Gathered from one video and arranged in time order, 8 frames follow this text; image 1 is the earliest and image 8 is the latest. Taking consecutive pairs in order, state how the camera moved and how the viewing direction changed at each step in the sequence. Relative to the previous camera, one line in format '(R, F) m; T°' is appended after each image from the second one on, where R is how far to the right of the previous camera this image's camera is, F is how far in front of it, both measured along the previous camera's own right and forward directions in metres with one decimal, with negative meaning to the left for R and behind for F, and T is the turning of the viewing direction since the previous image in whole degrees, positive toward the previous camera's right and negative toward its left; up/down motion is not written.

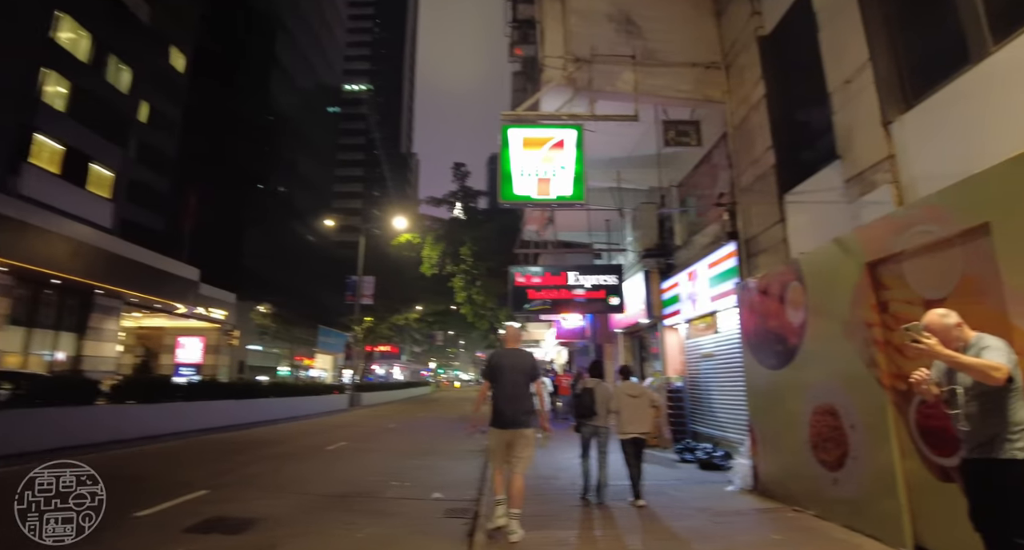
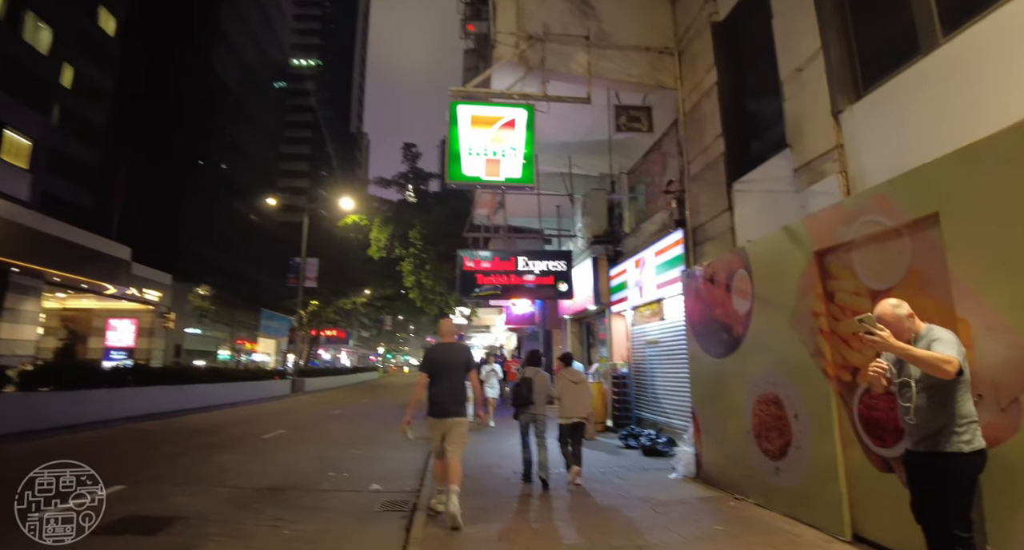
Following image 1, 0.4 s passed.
(+0.1, +0.4) m; +6°
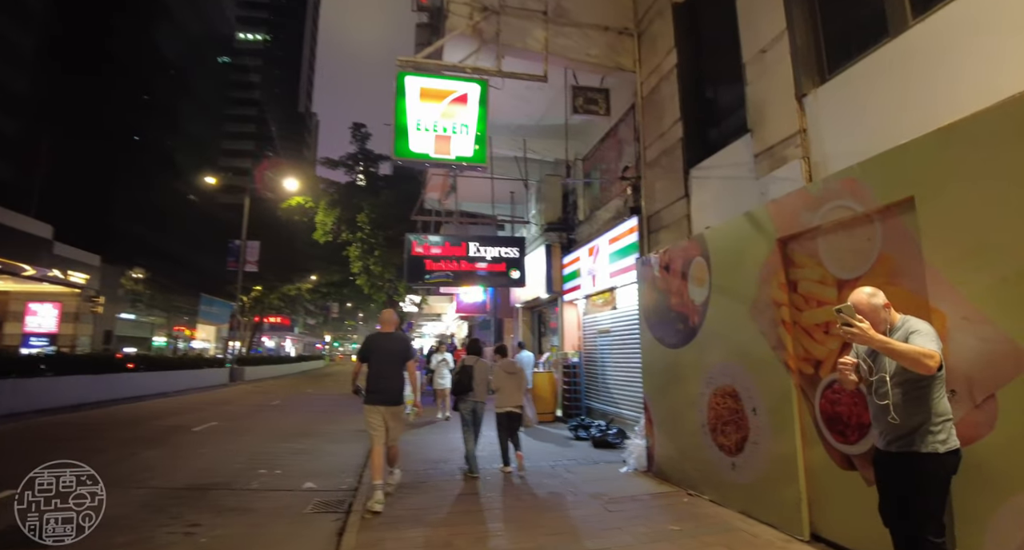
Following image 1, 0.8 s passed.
(+0.1, +0.5) m; +6°
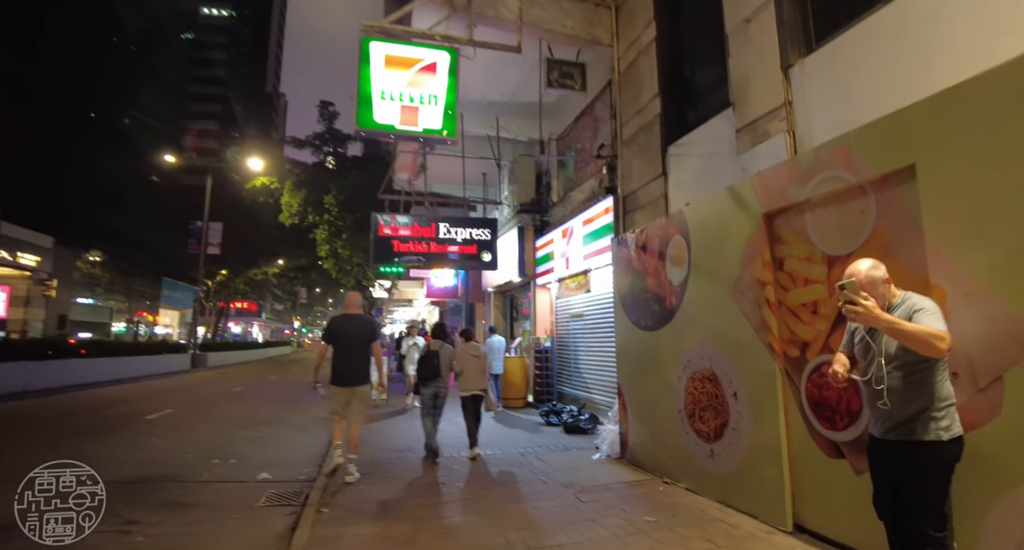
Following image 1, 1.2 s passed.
(0.0, +0.4) m; +3°
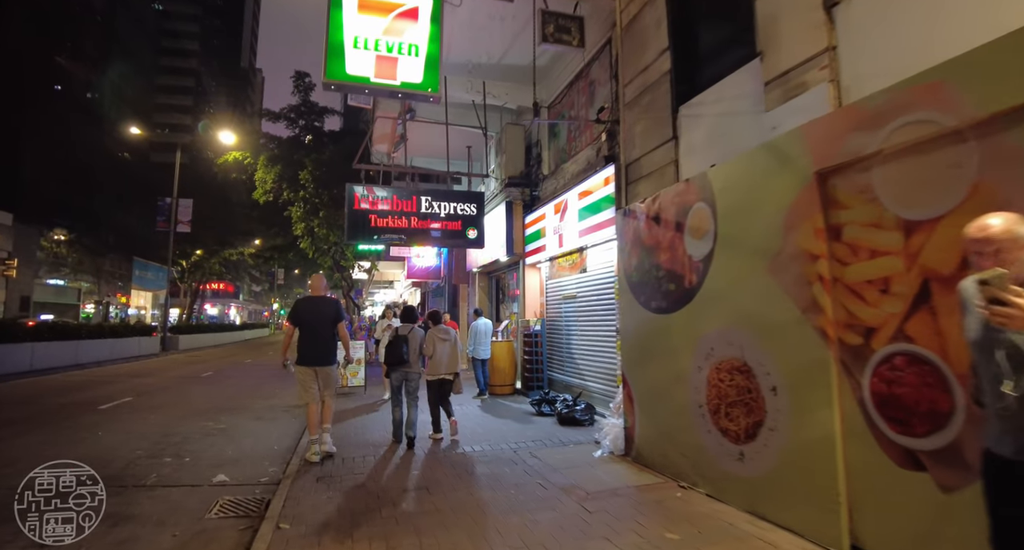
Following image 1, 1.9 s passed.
(-0.1, +0.8) m; +2°
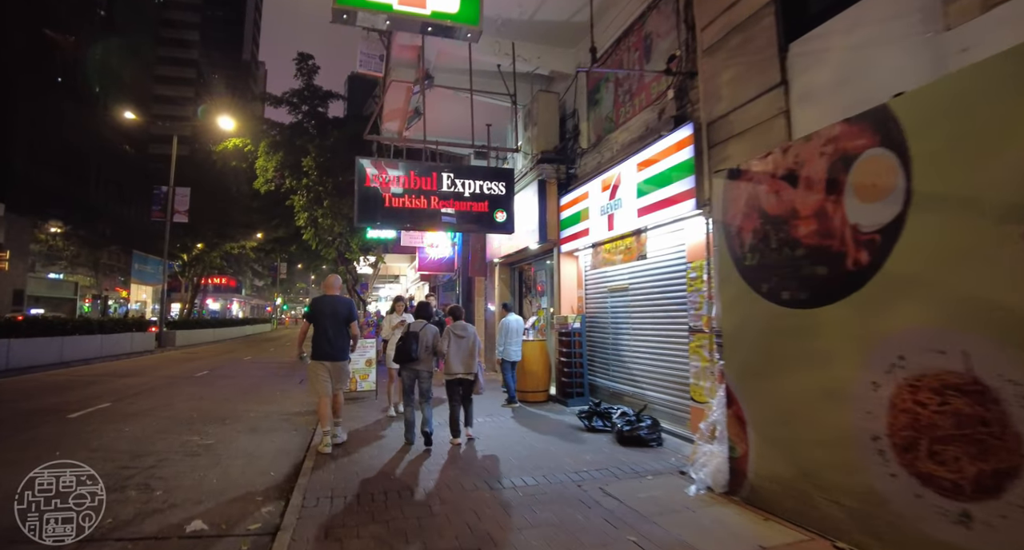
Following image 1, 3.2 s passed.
(-0.6, +1.4) m; 0°
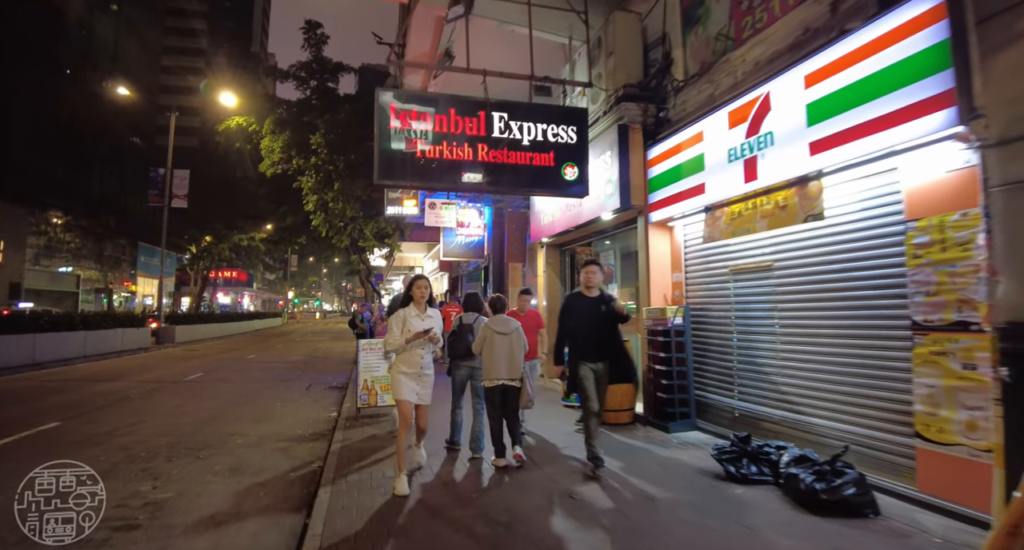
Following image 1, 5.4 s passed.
(-0.9, +2.2) m; -1°
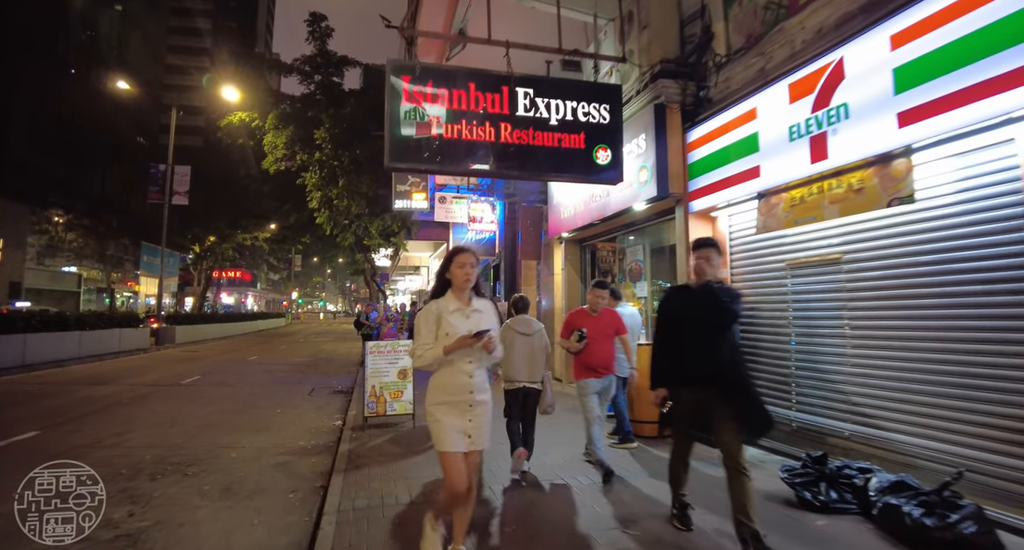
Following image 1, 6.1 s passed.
(-0.3, +0.6) m; 0°
